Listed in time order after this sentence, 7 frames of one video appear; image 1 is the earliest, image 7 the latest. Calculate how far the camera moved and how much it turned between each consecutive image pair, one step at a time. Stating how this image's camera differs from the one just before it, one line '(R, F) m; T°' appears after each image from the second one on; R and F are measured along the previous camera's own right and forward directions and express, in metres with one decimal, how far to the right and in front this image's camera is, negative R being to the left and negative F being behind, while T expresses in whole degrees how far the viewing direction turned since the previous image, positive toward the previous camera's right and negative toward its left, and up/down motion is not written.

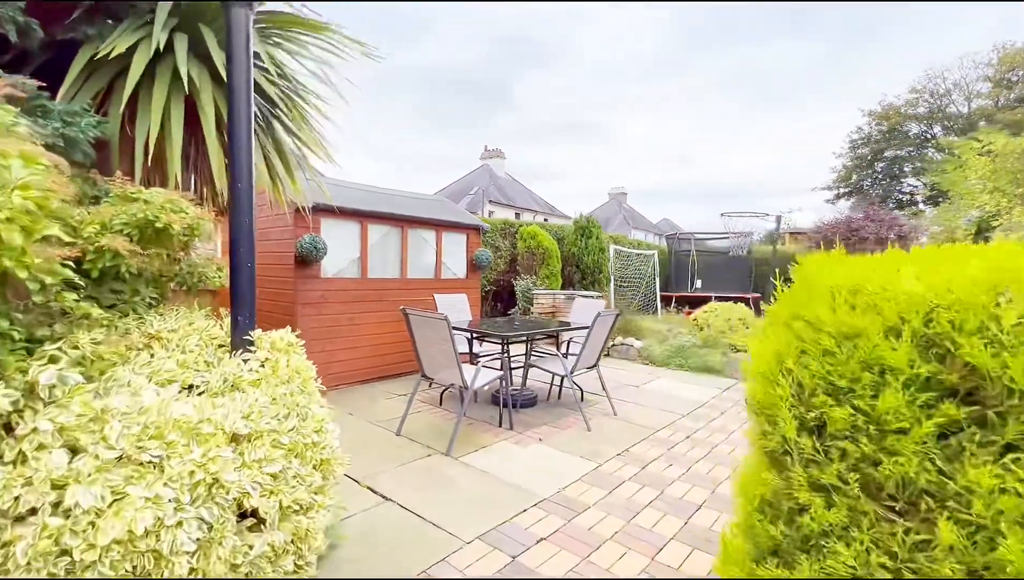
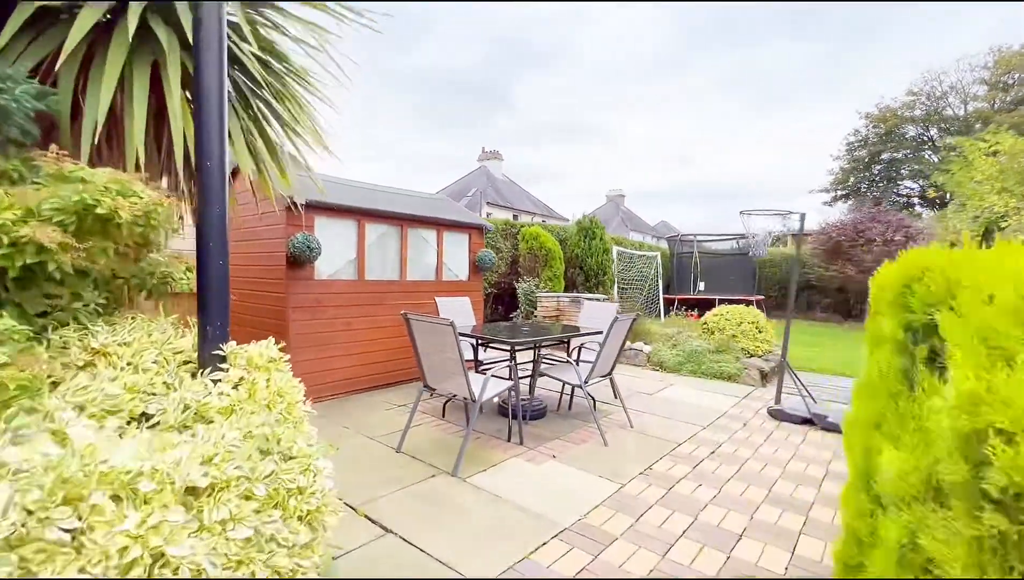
(-0.1, +0.3) m; 0°
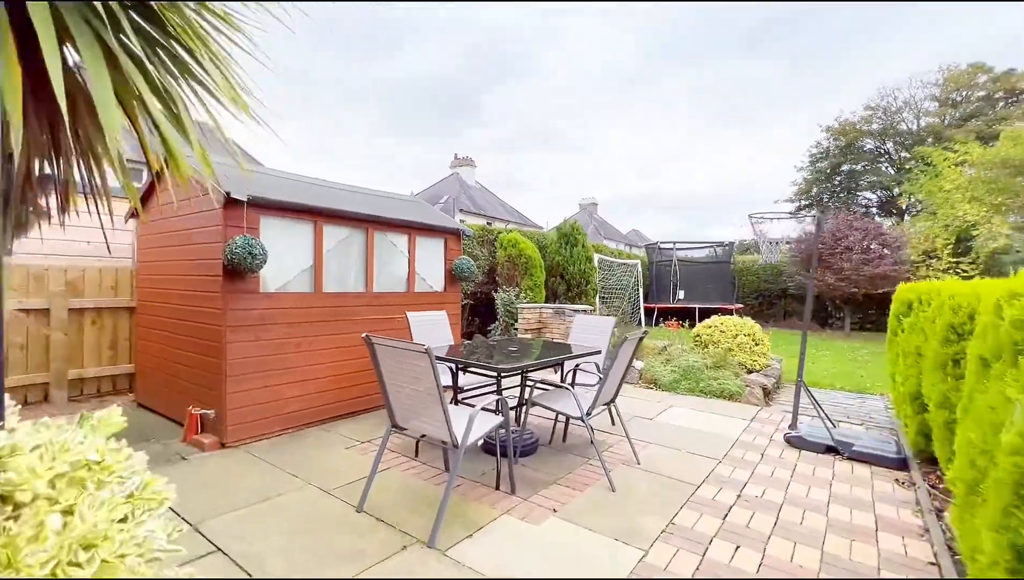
(-0.1, +0.5) m; +3°
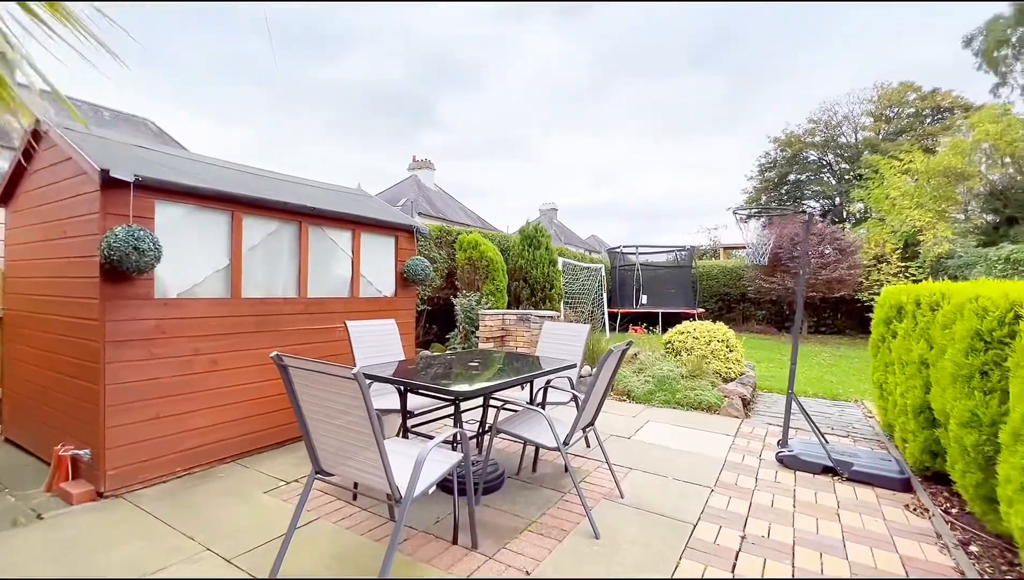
(0.0, +0.5) m; +5°
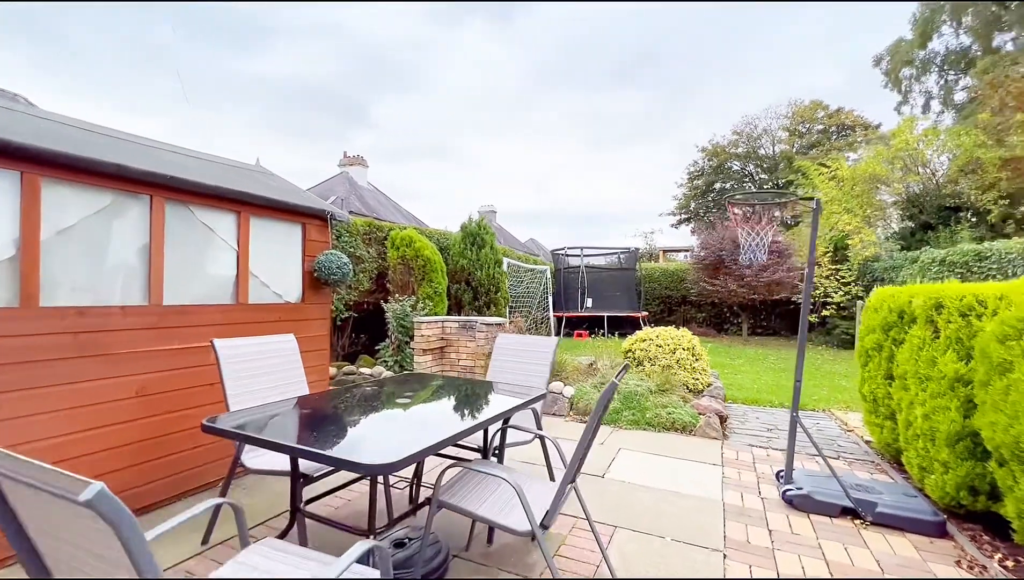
(0.0, +0.7) m; +8°
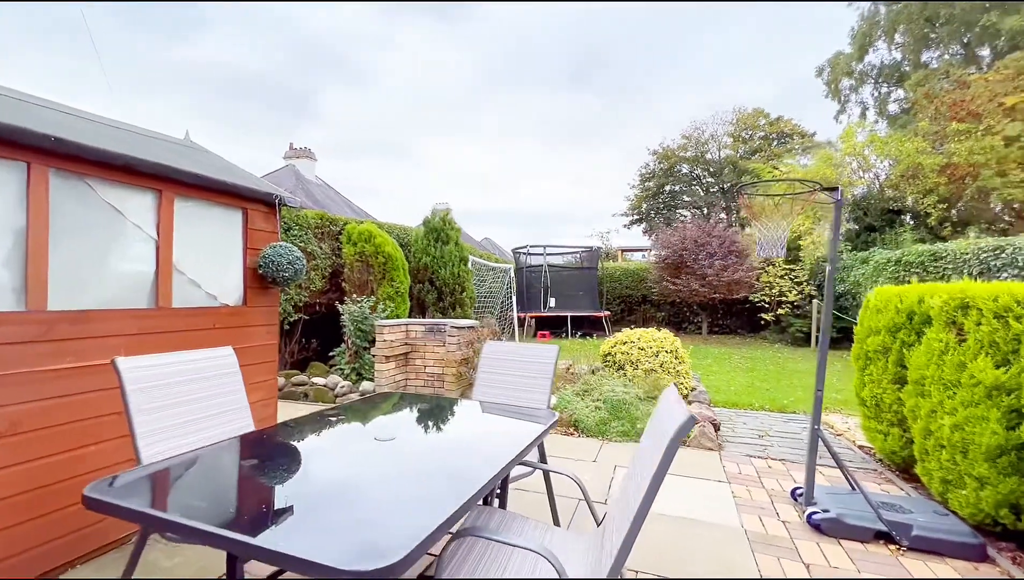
(-0.2, +0.4) m; +6°
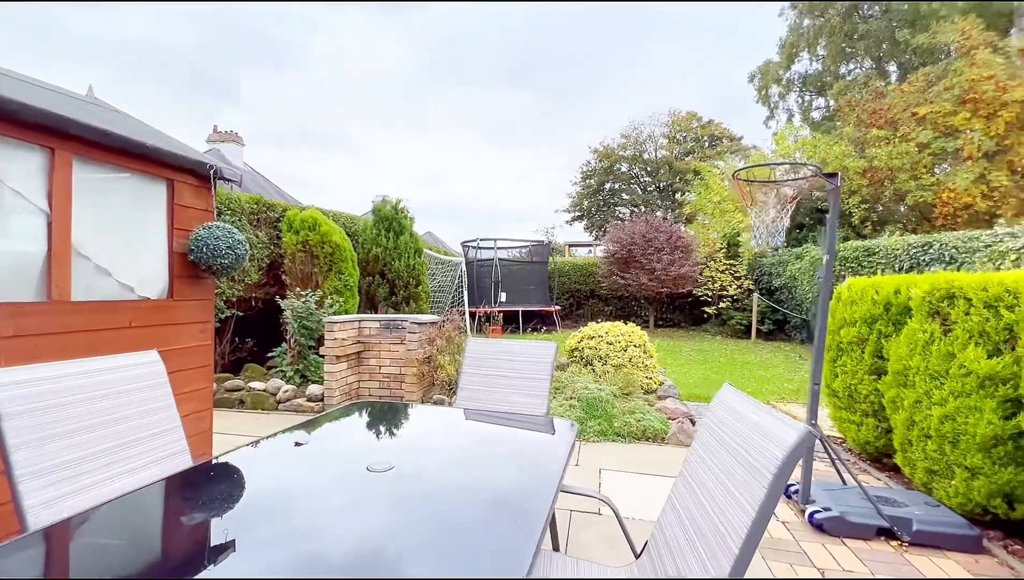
(-0.2, +0.3) m; +7°
